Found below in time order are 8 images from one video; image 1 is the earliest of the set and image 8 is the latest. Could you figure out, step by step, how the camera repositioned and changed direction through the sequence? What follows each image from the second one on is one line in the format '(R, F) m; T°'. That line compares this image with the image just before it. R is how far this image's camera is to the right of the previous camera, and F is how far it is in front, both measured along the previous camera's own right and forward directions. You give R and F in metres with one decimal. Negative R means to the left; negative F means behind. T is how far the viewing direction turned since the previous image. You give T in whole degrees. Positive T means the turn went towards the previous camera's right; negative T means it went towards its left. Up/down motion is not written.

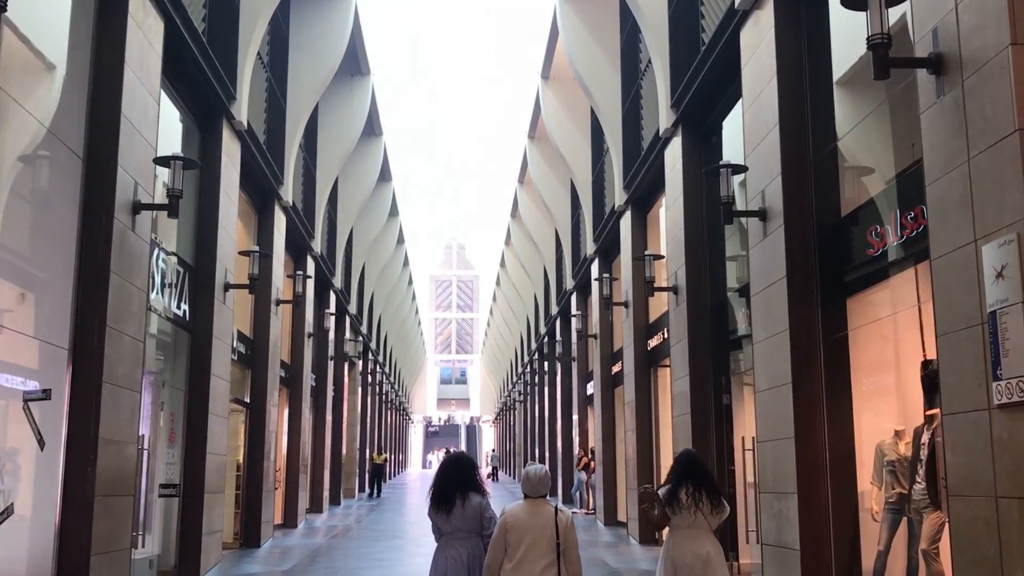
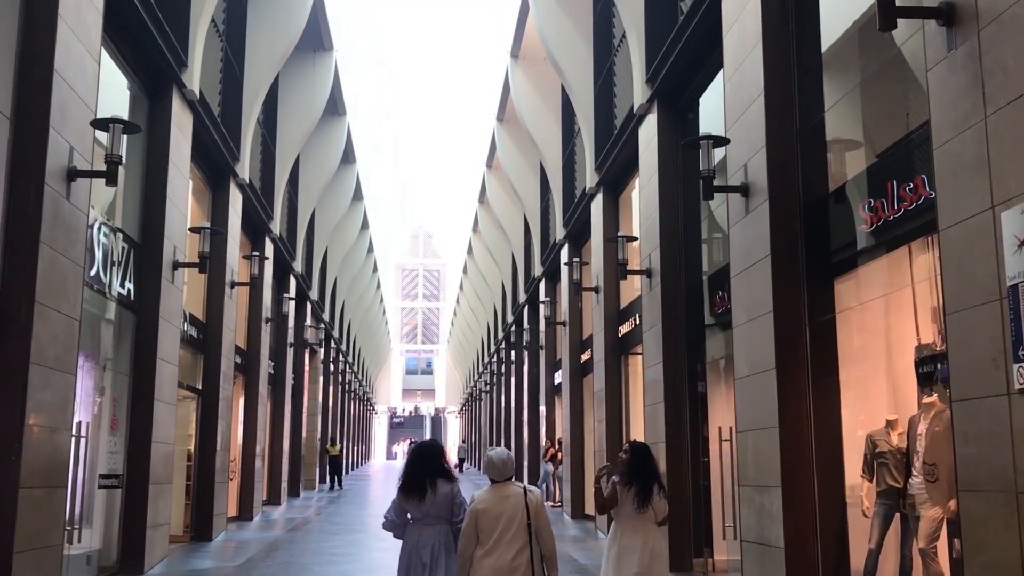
(0.0, +0.6) m; +2°
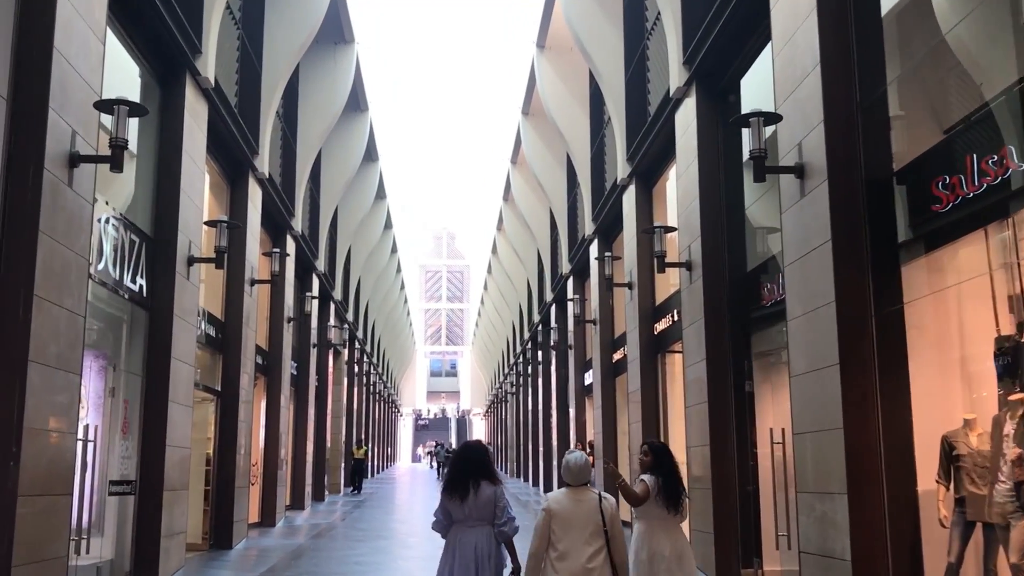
(-0.1, +0.6) m; -1°
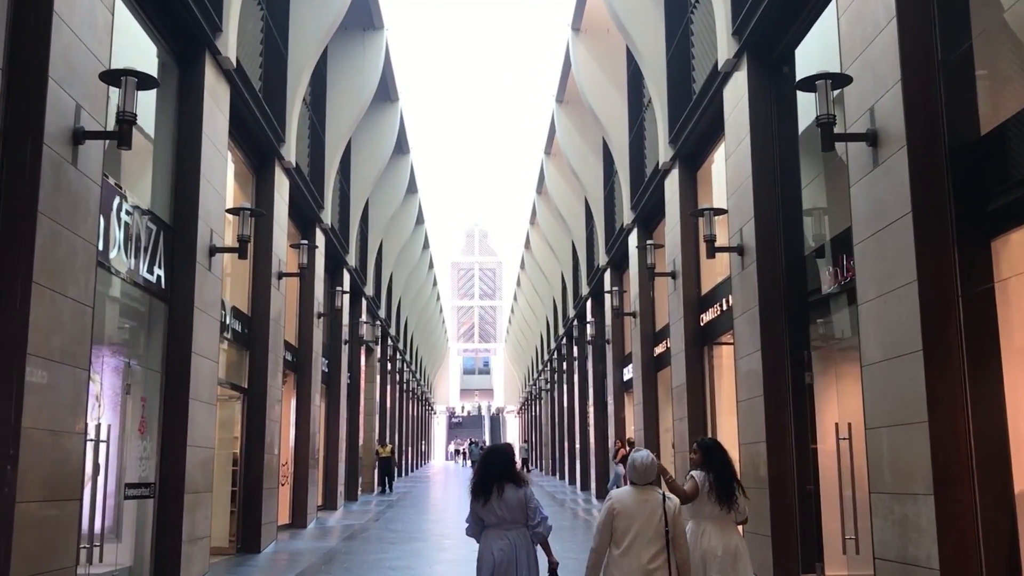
(-0.1, +0.6) m; -2°
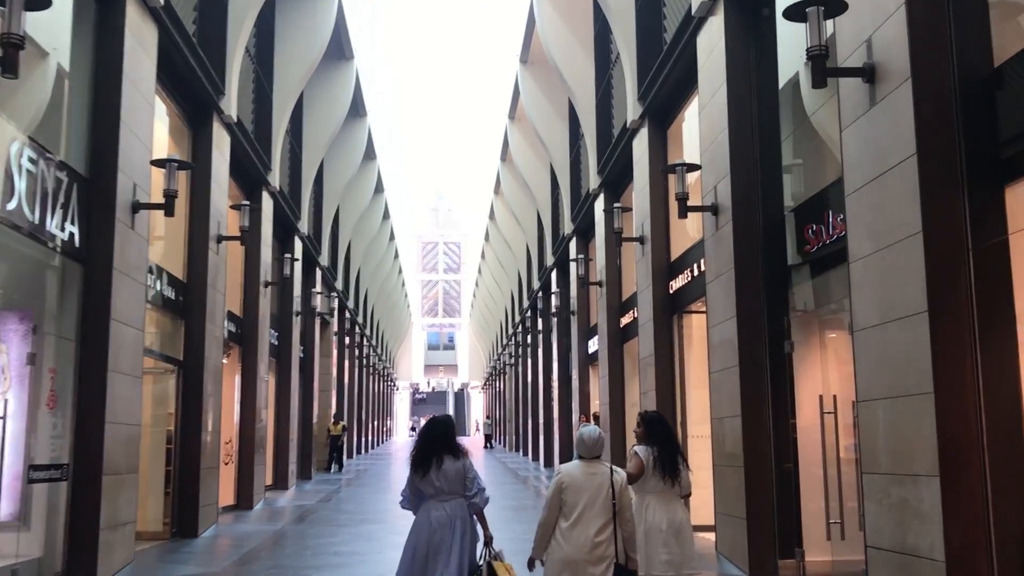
(+0.1, +0.8) m; +2°
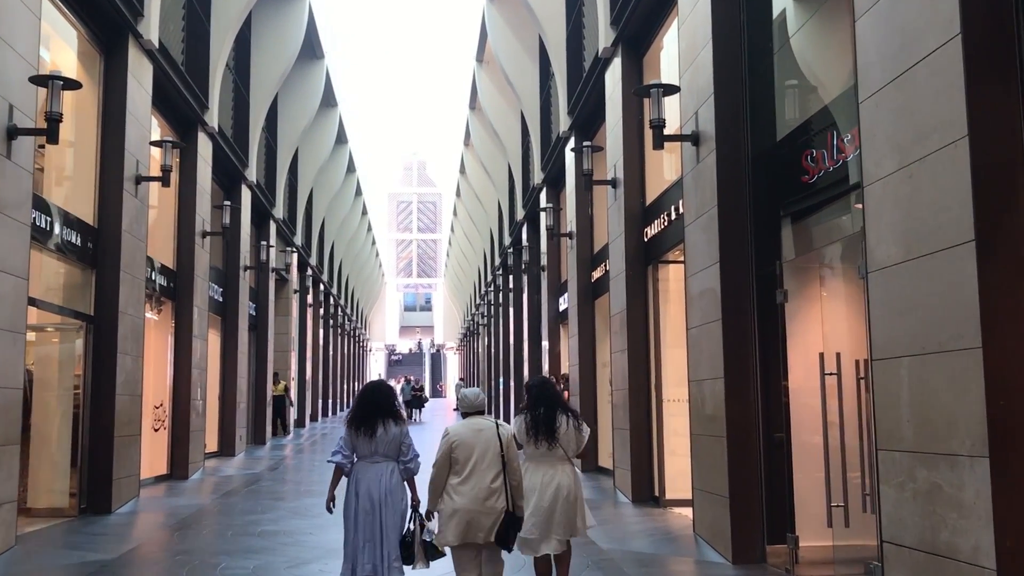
(+0.2, +1.3) m; +1°
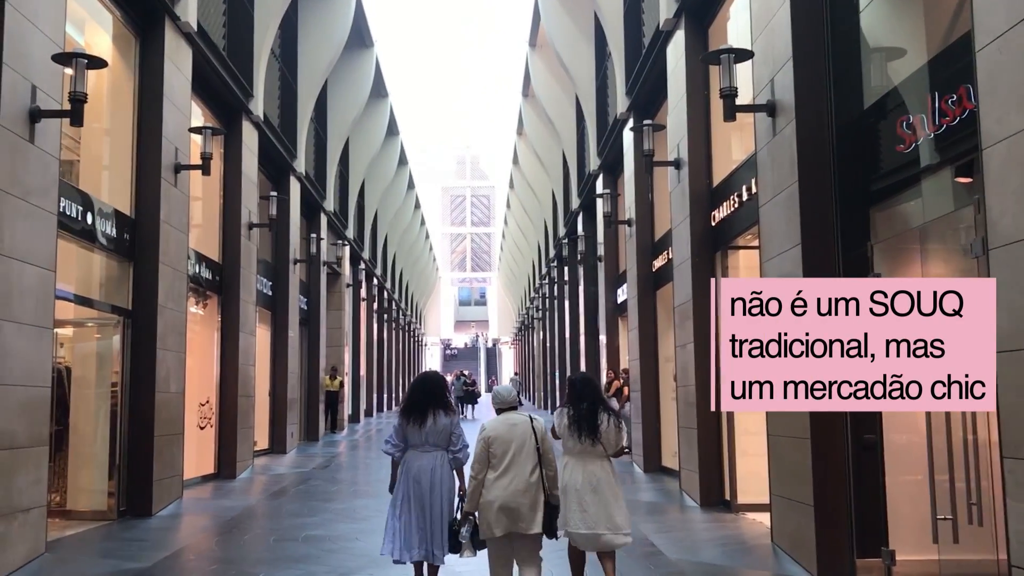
(0.0, +0.6) m; -3°
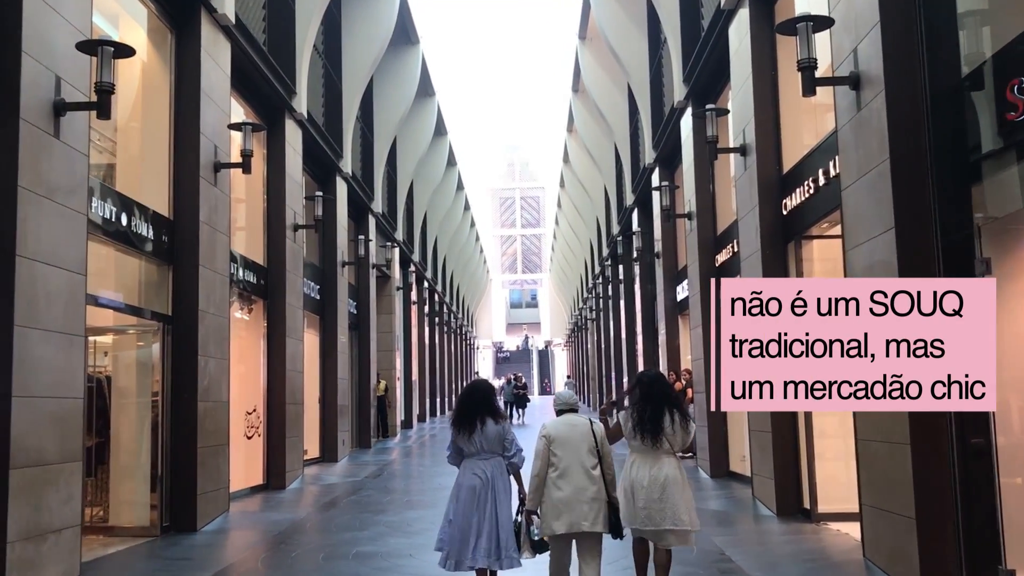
(-0.1, +0.6) m; -3°
